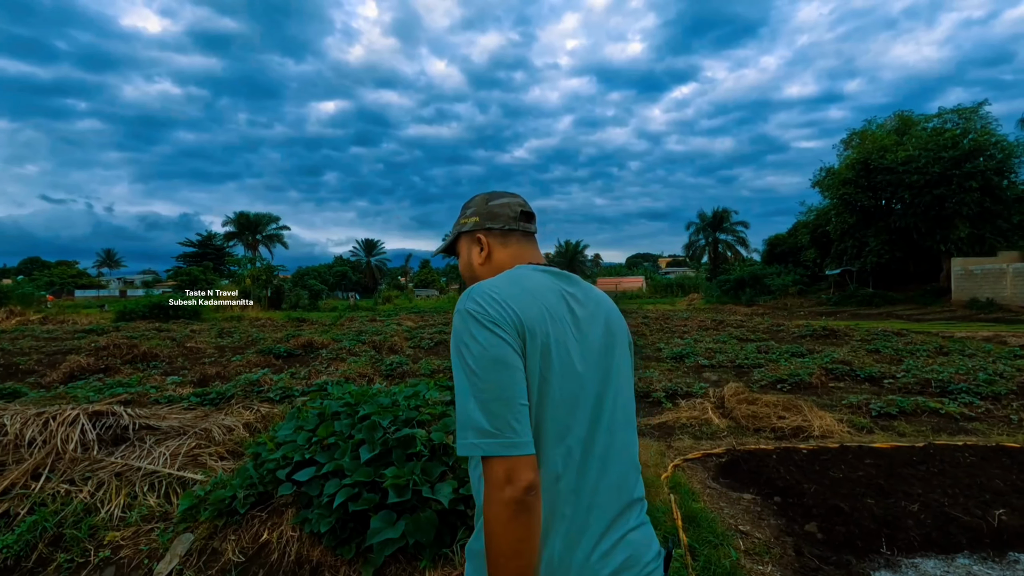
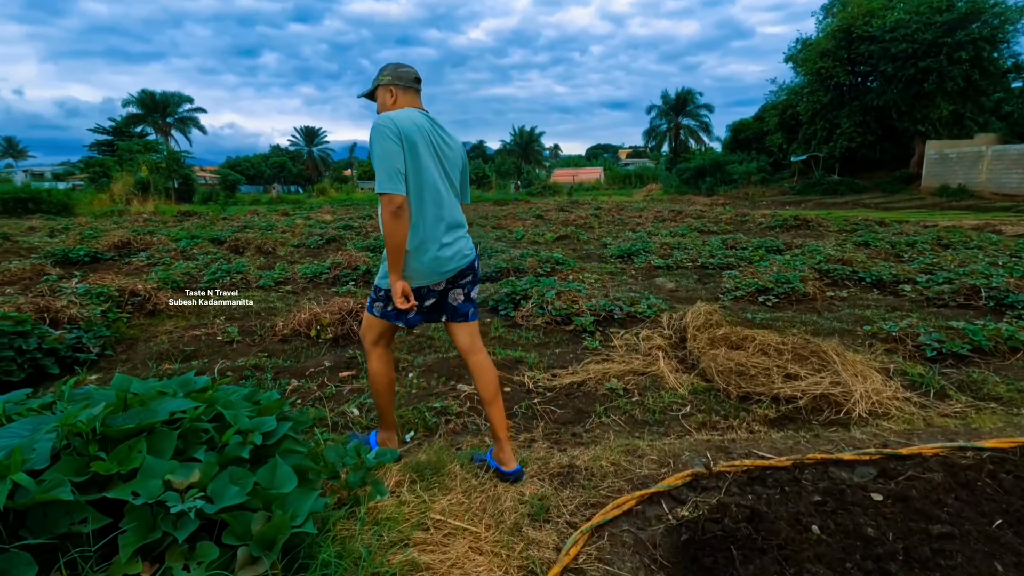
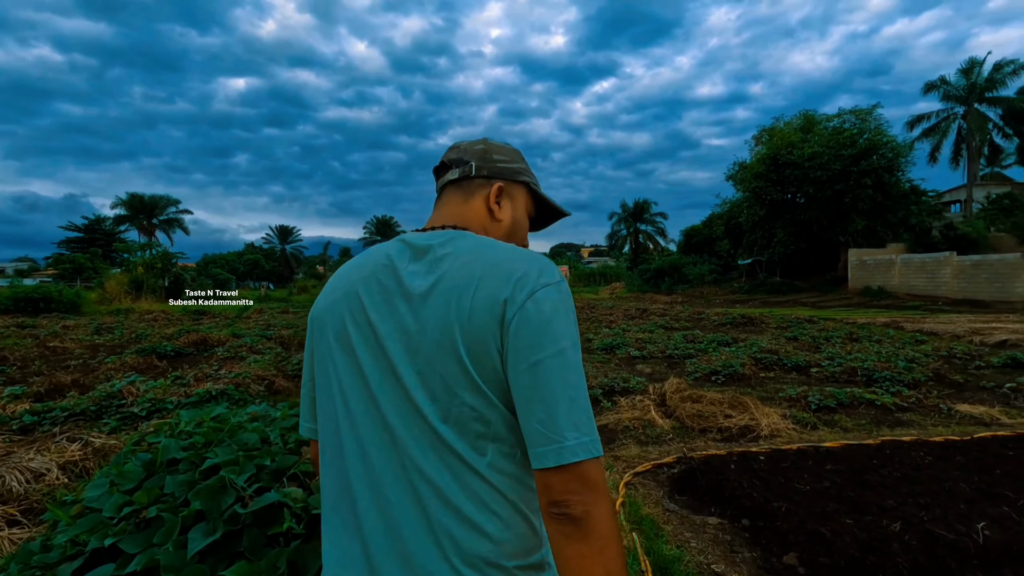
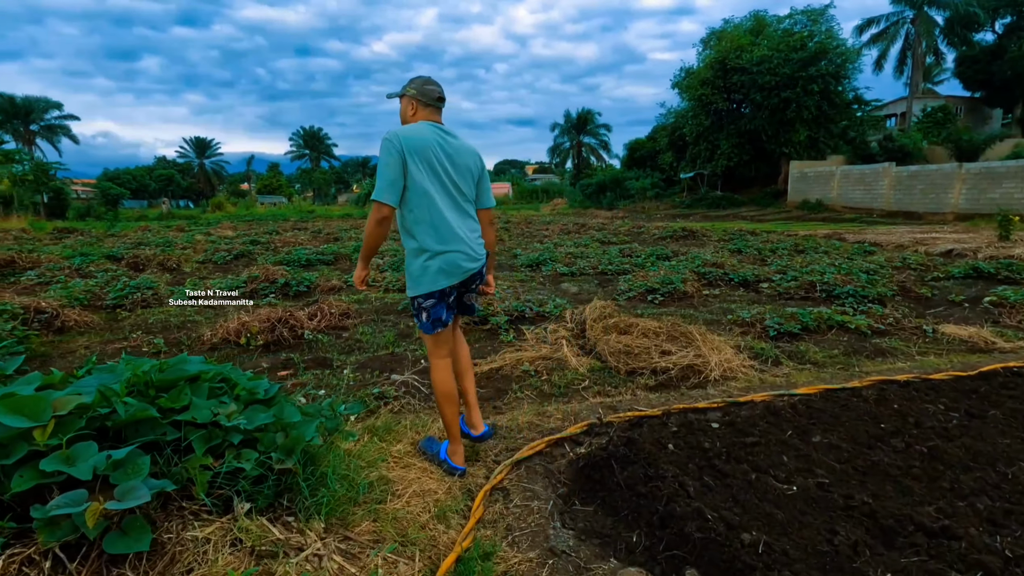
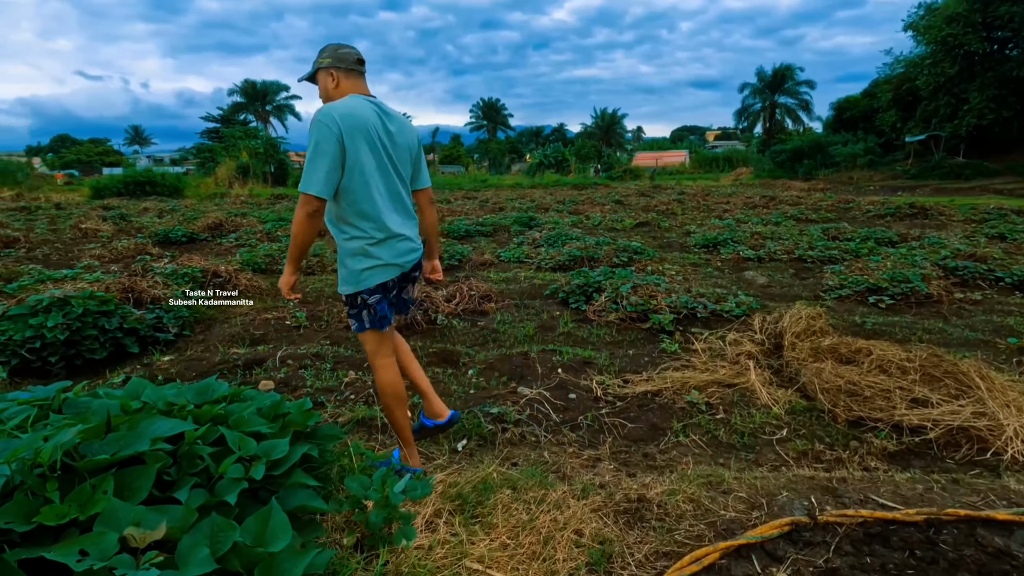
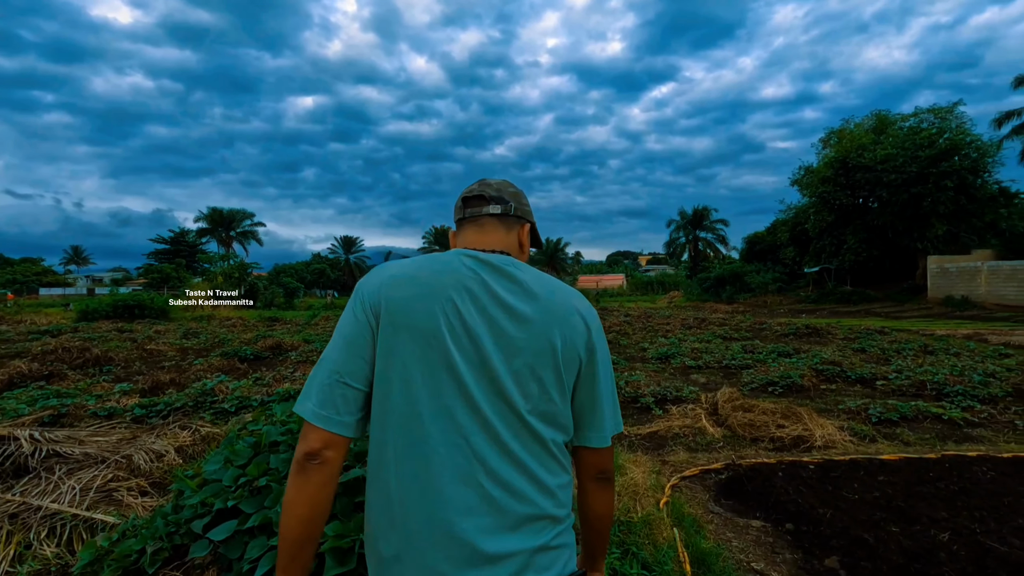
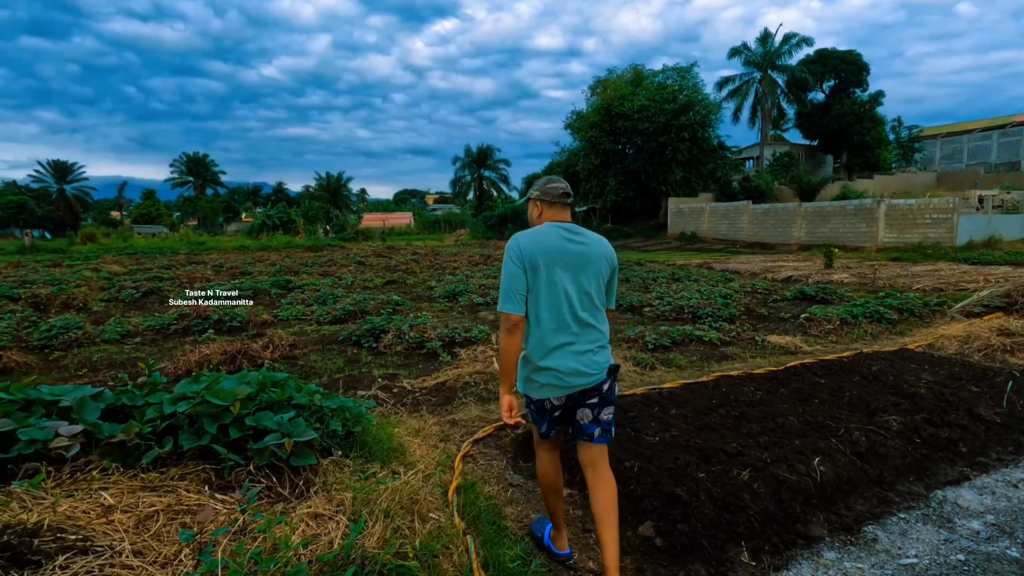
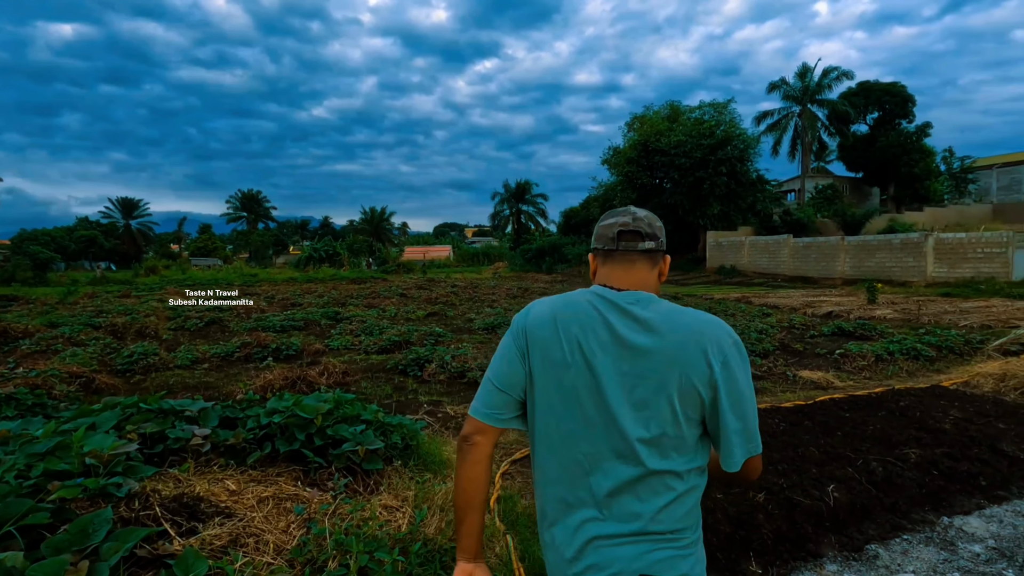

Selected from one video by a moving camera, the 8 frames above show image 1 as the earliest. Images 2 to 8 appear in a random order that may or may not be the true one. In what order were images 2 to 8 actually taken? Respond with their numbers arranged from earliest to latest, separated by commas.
6, 3, 8, 7, 4, 2, 5
